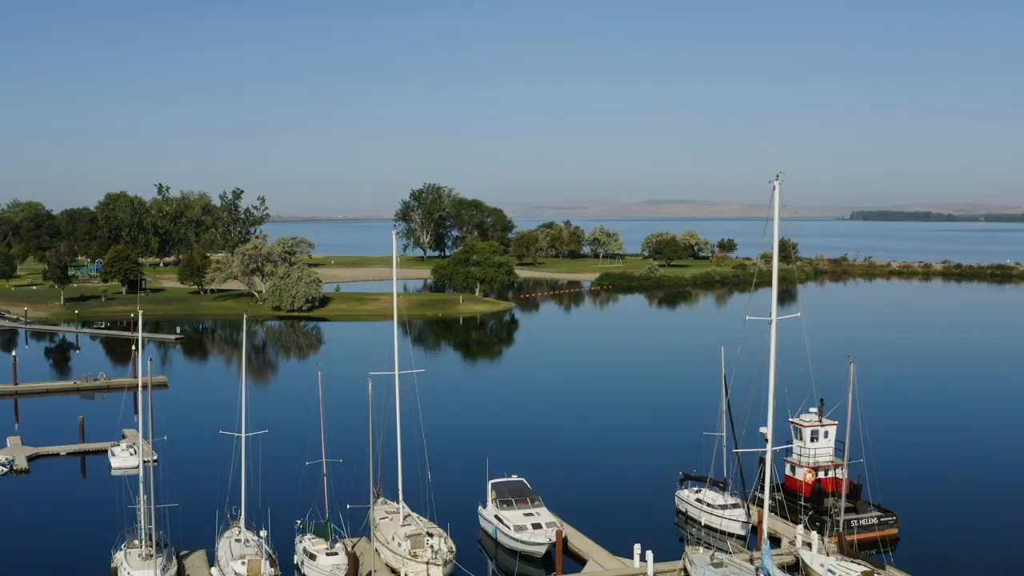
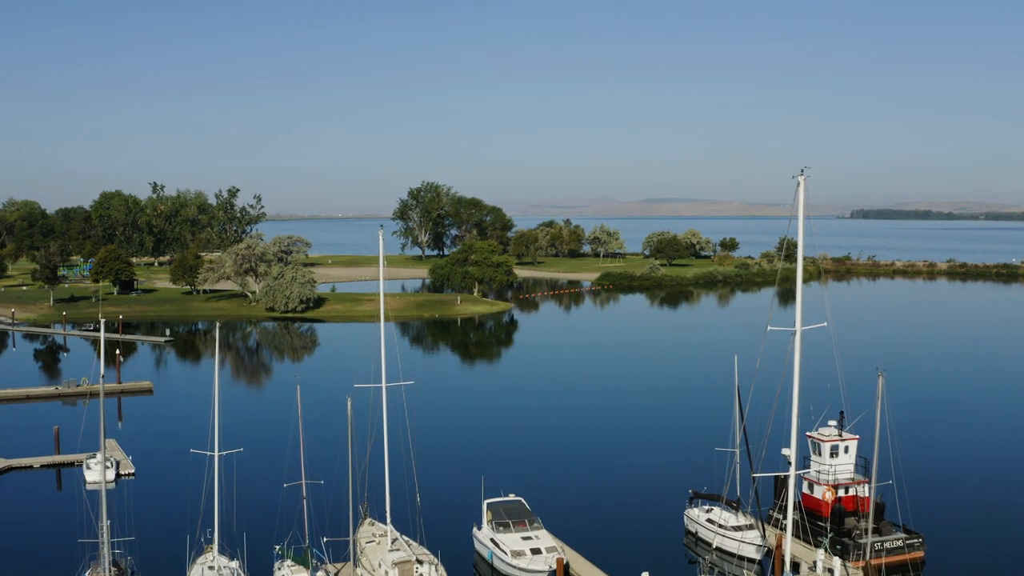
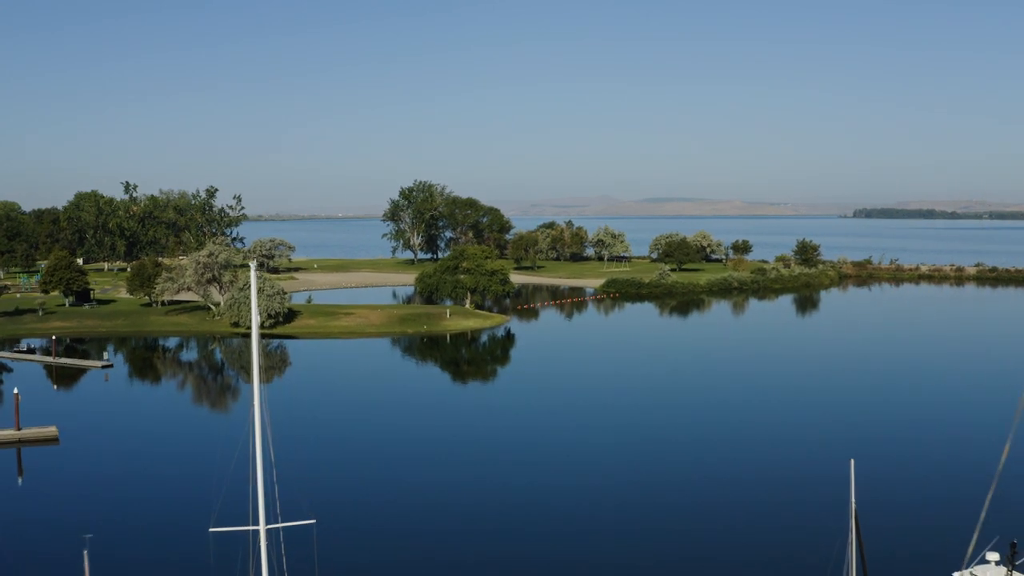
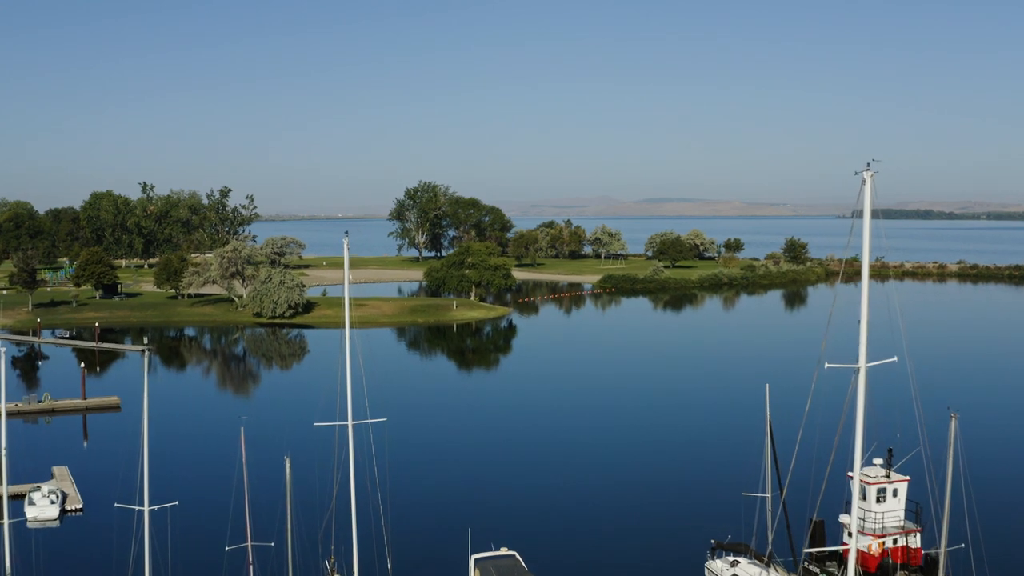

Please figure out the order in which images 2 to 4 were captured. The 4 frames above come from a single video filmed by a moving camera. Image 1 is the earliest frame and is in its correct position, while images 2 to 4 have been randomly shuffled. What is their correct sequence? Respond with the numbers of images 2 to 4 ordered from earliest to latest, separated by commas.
2, 4, 3
